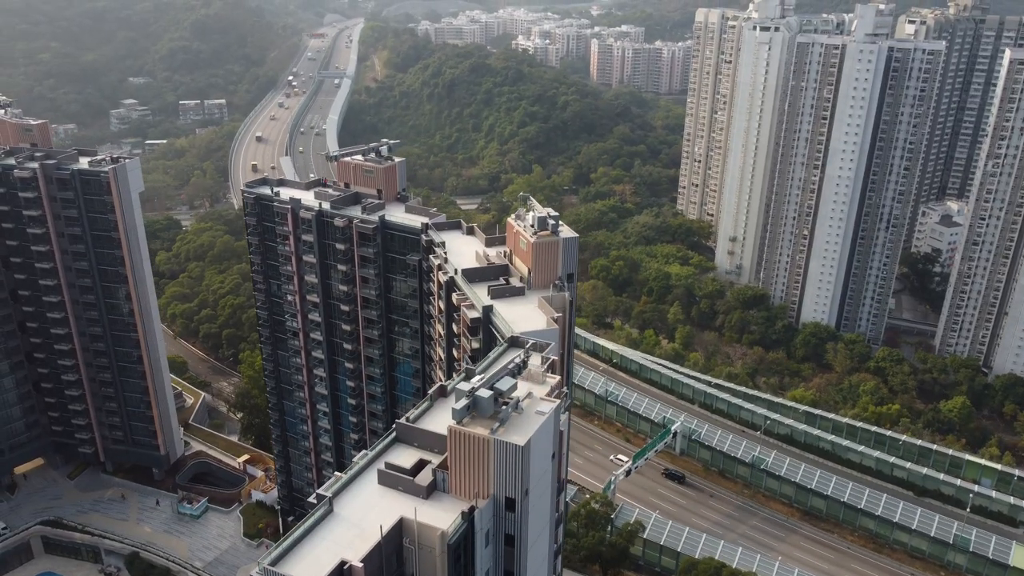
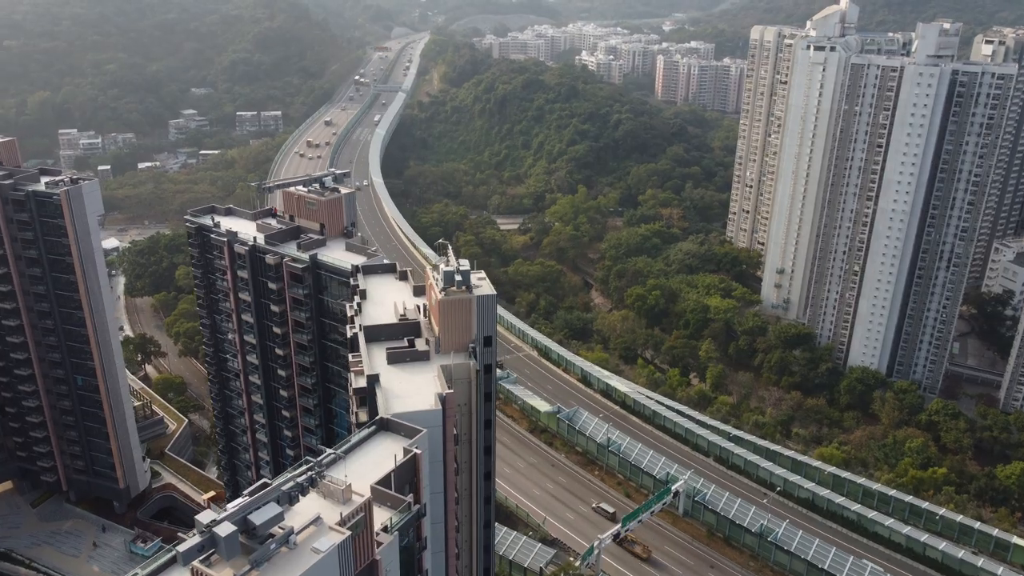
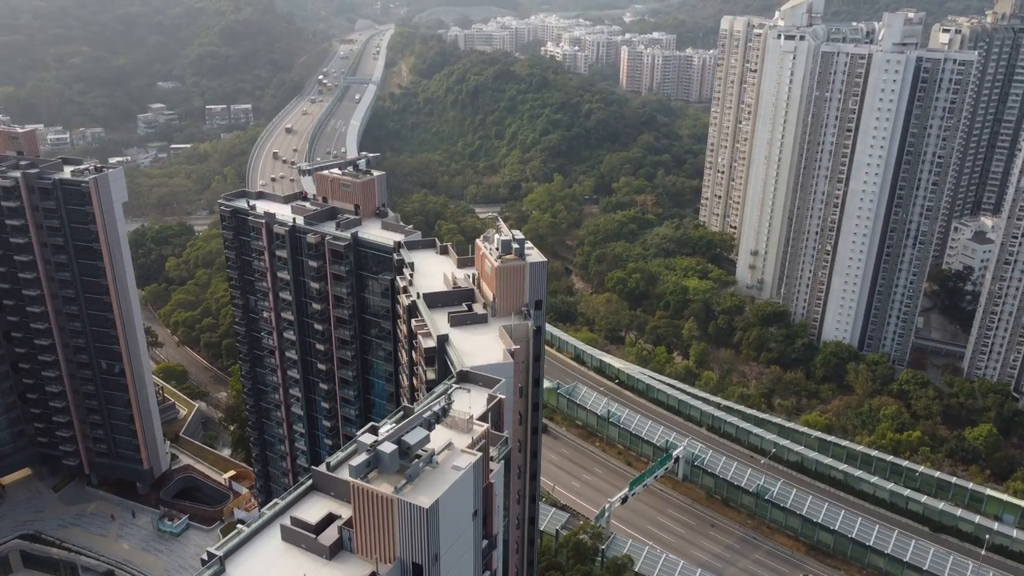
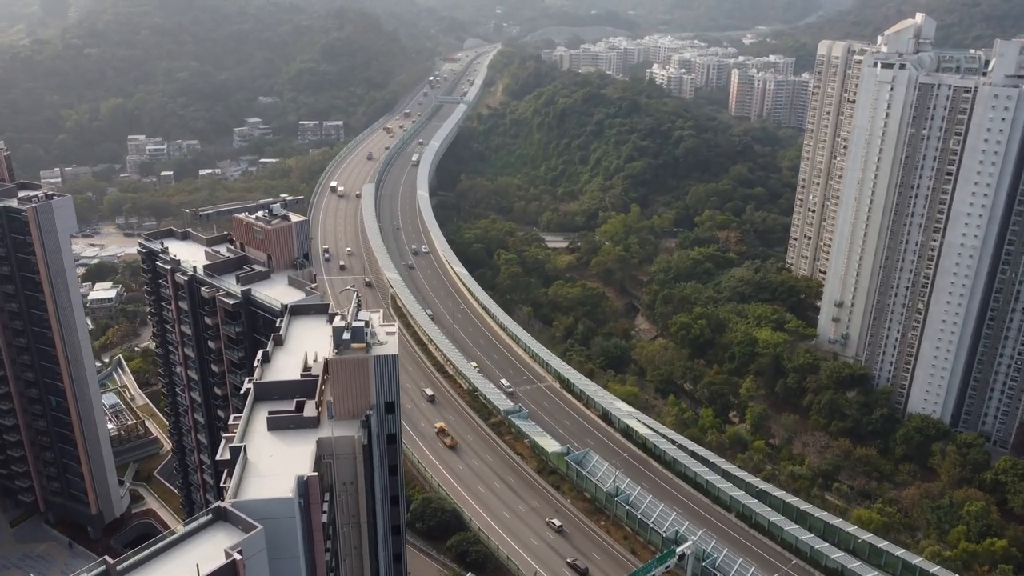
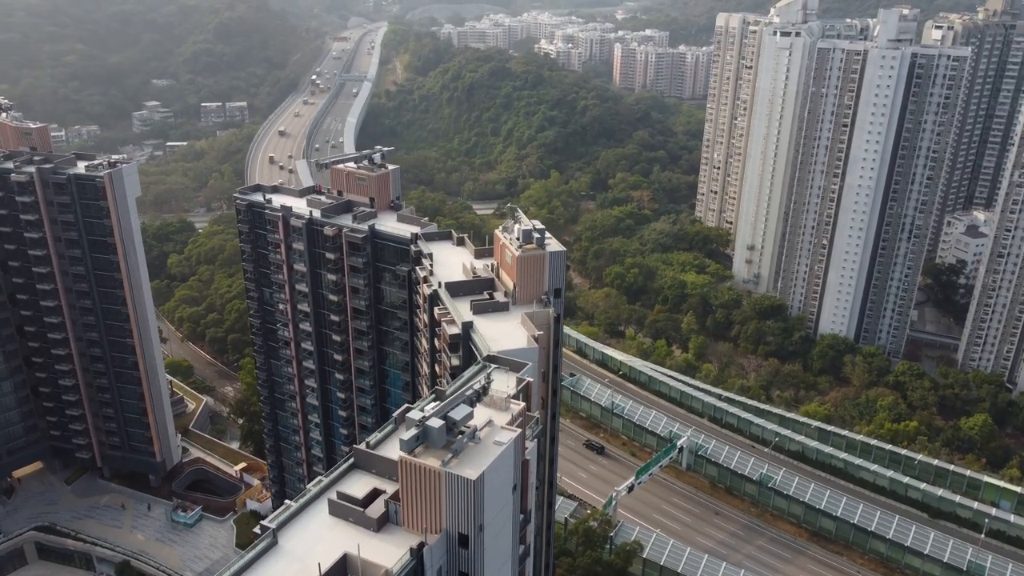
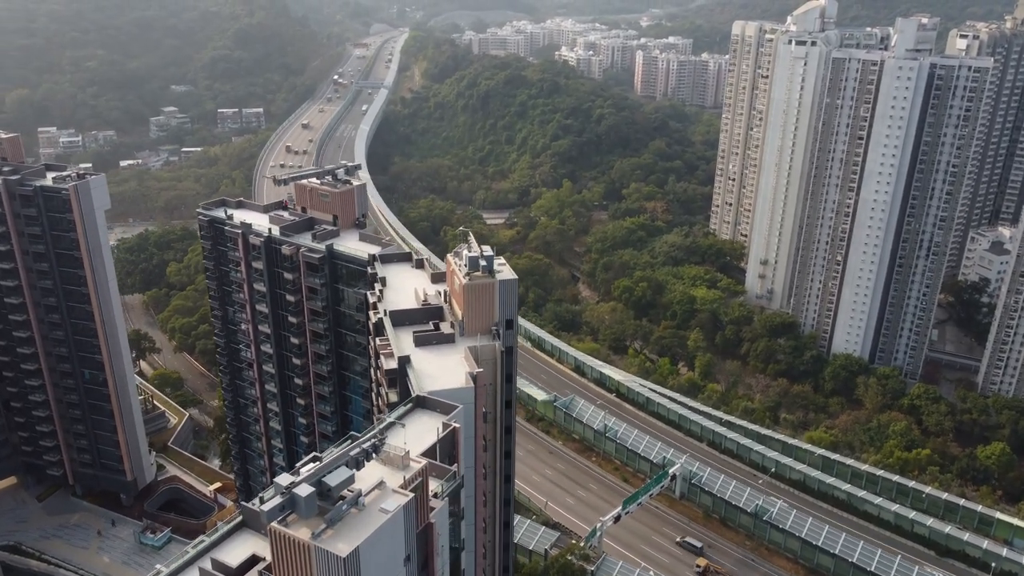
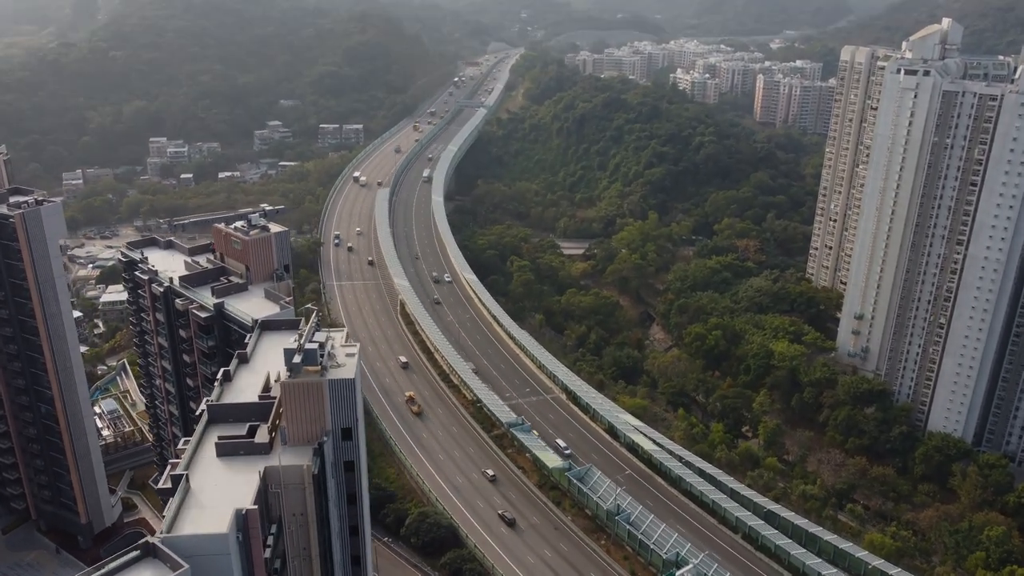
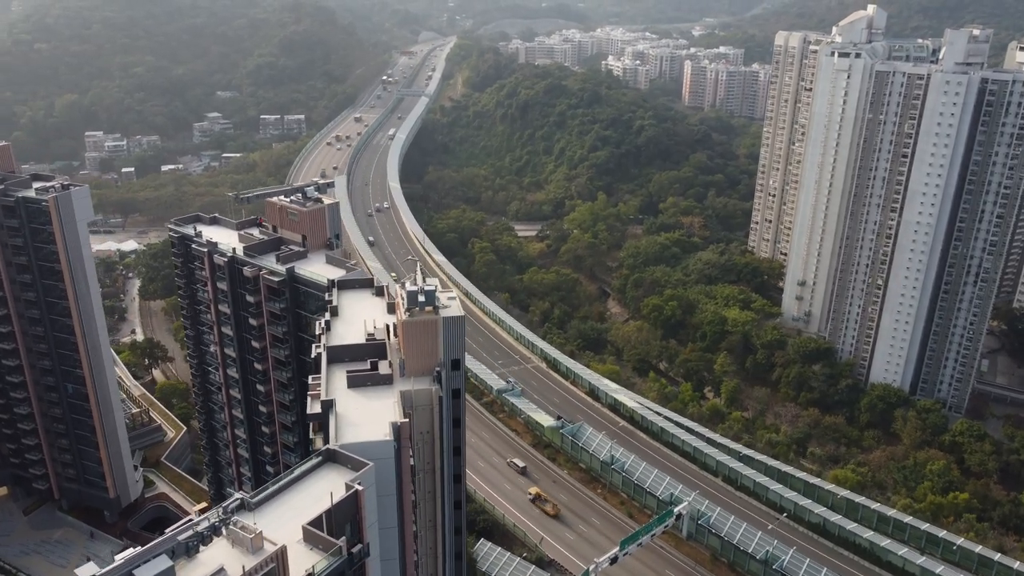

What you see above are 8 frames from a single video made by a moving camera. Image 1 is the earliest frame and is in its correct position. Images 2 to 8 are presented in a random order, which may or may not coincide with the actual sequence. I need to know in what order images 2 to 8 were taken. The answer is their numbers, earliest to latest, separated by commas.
5, 3, 6, 2, 8, 4, 7
